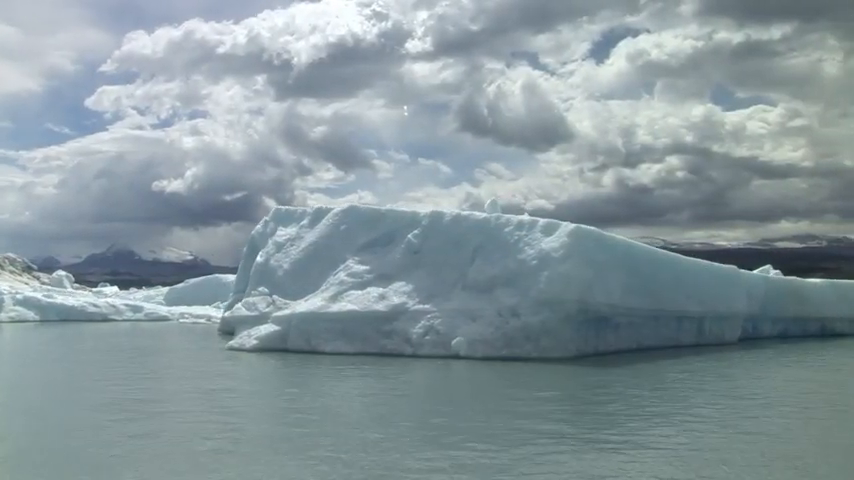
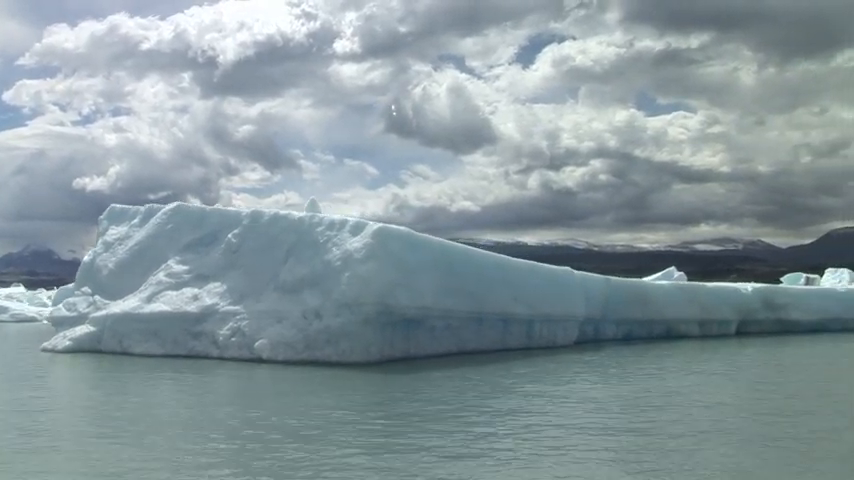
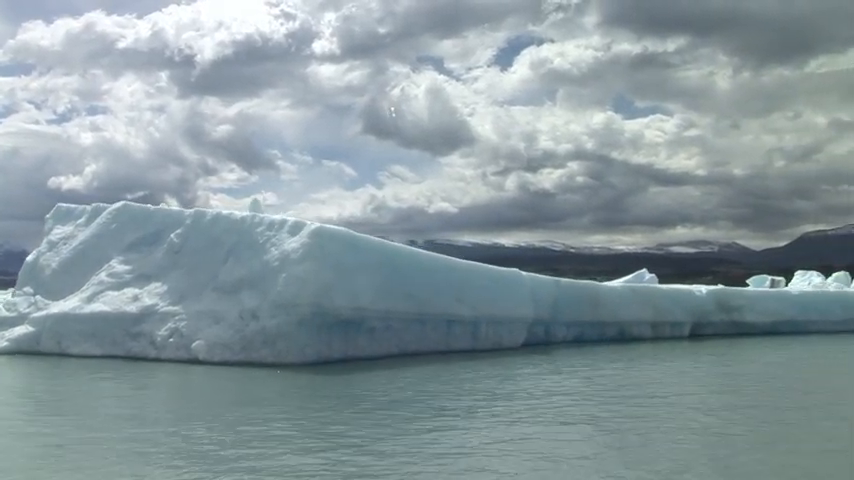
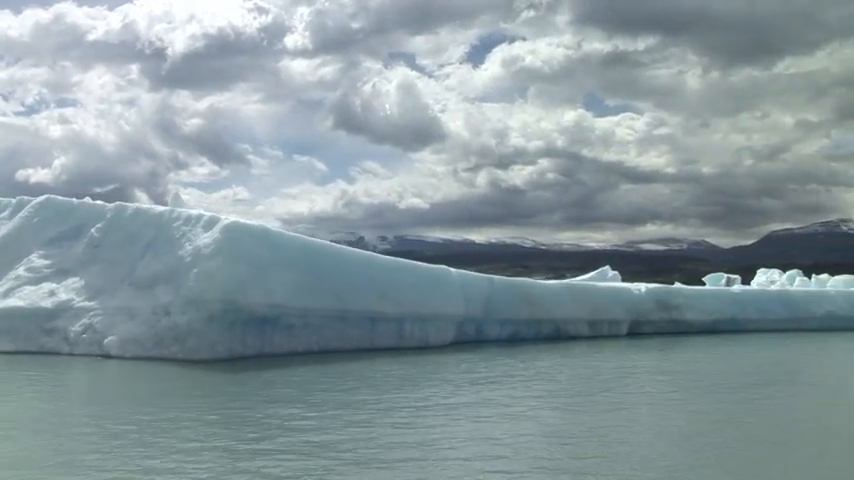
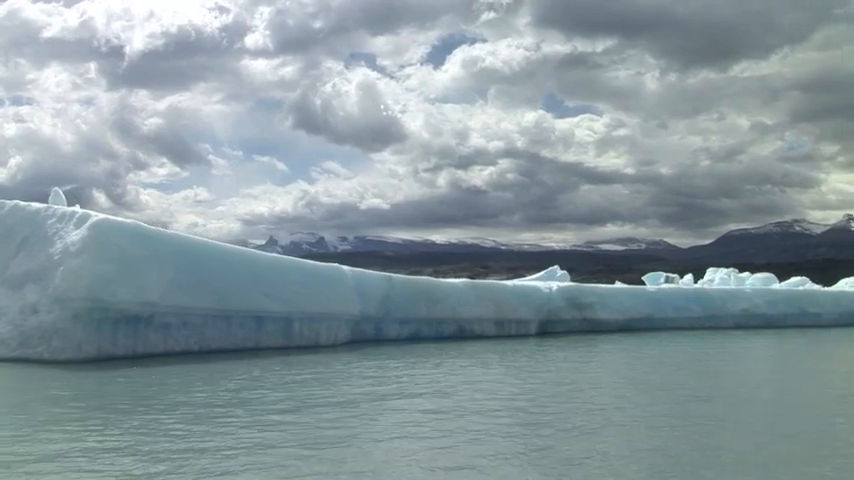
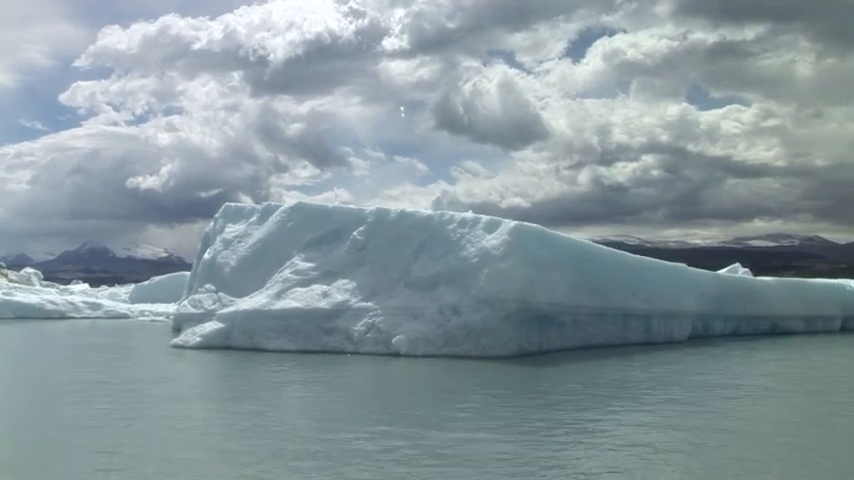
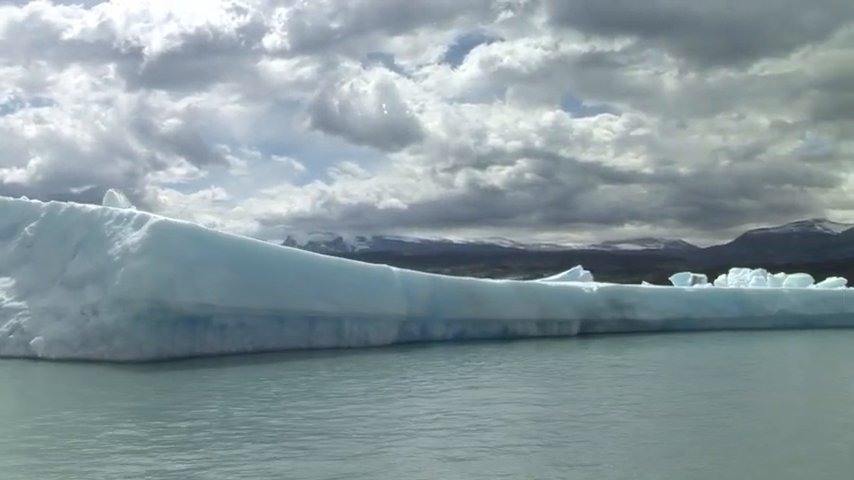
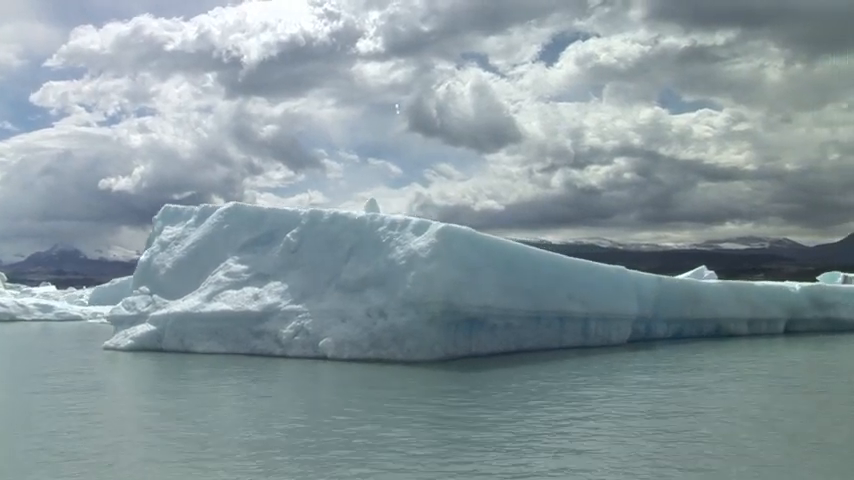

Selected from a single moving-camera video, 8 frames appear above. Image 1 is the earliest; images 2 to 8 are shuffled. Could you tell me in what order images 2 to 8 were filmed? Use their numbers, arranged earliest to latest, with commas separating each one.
6, 8, 2, 3, 4, 7, 5
